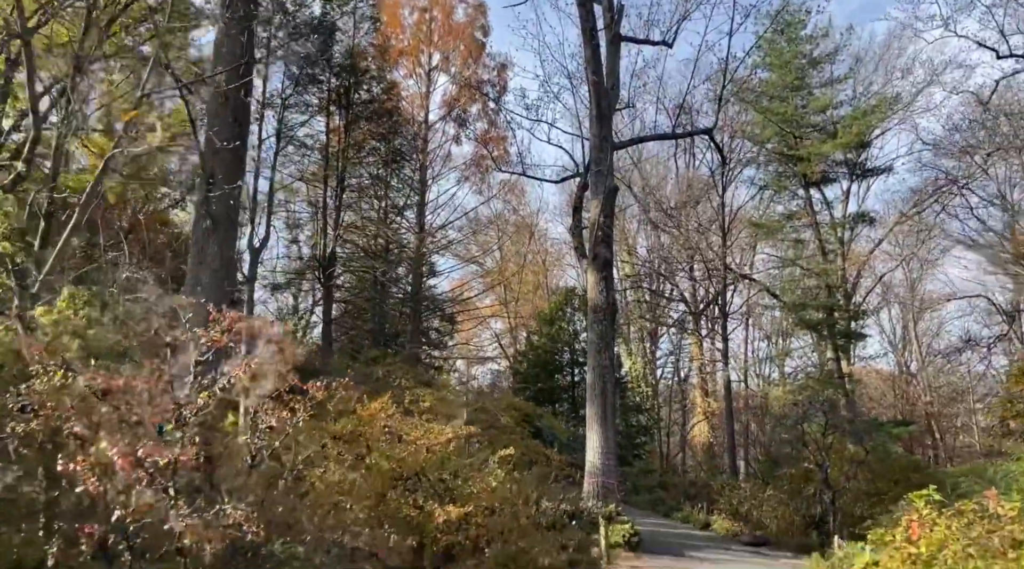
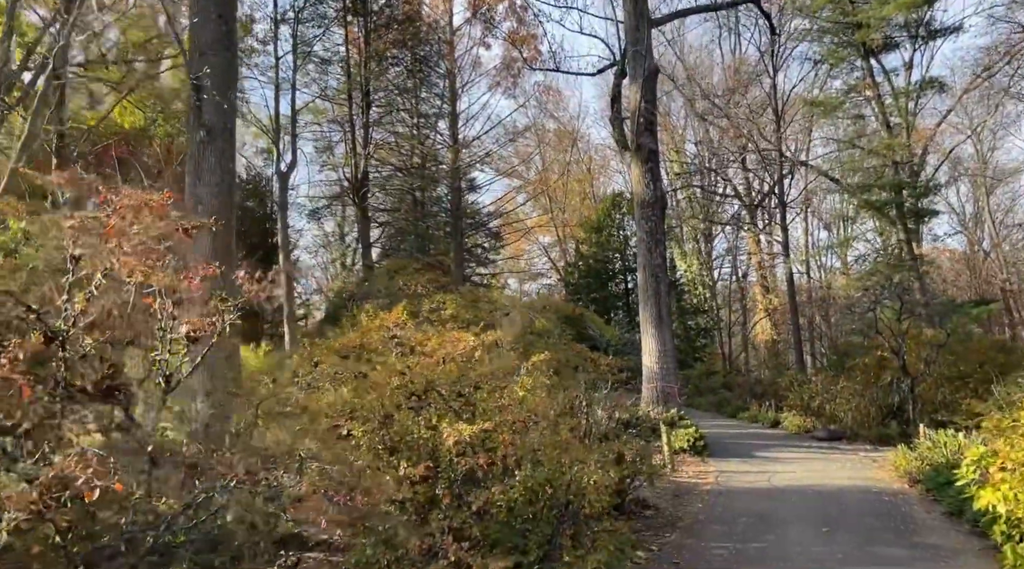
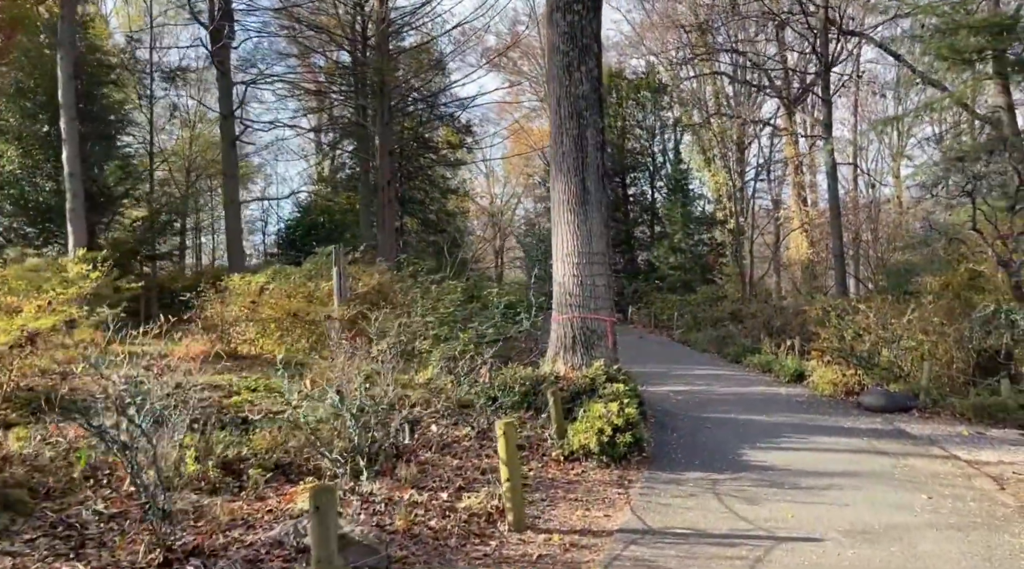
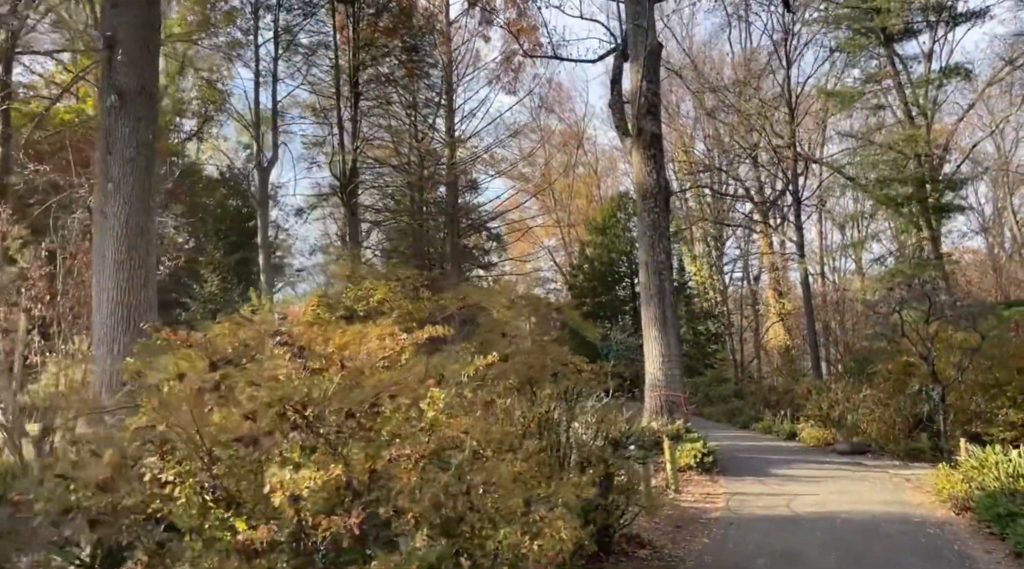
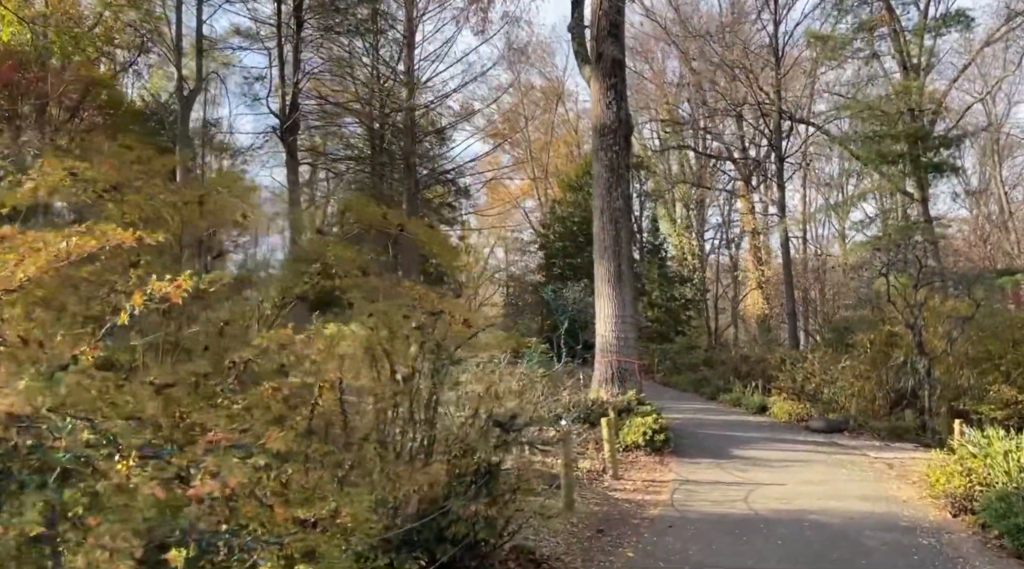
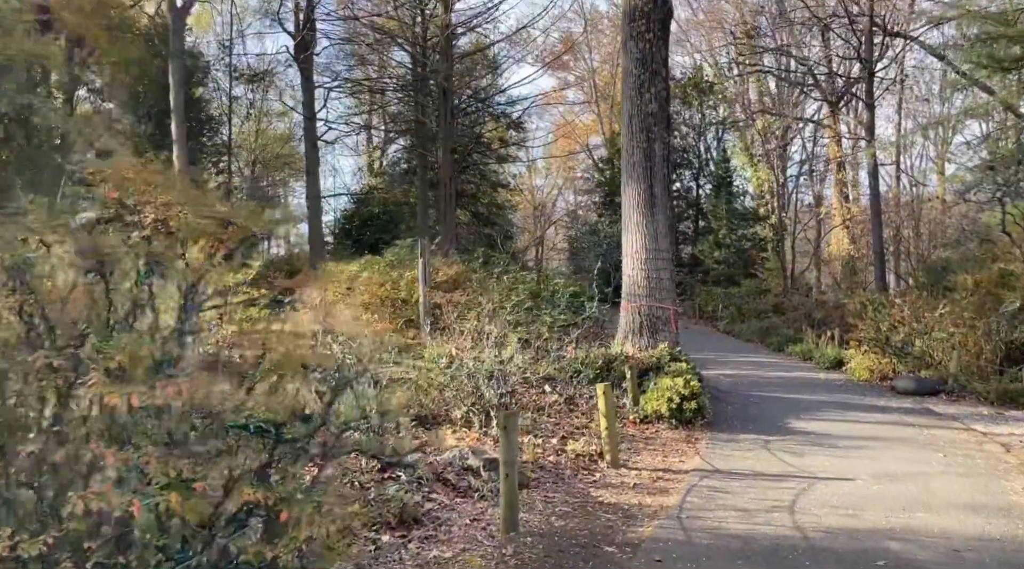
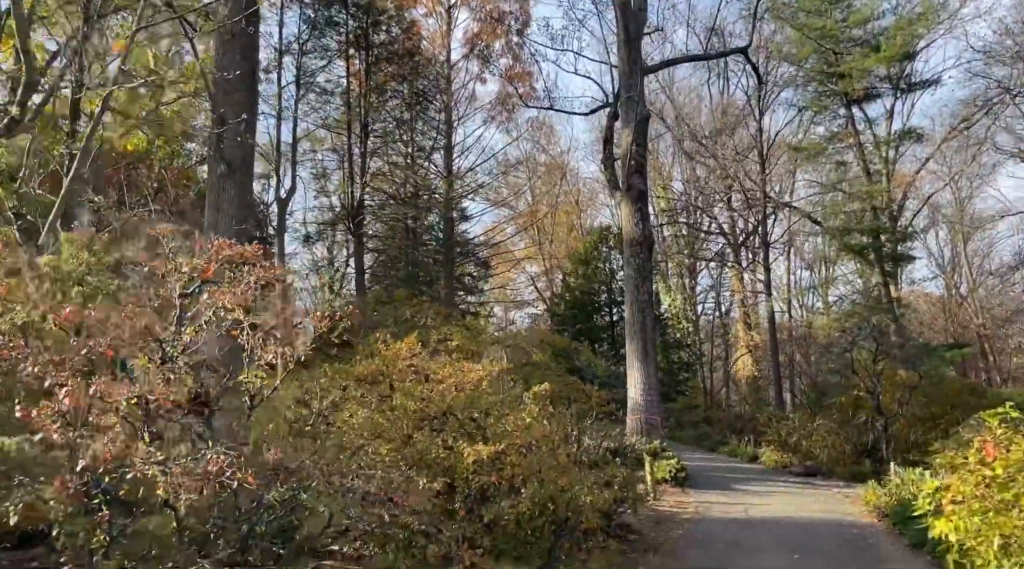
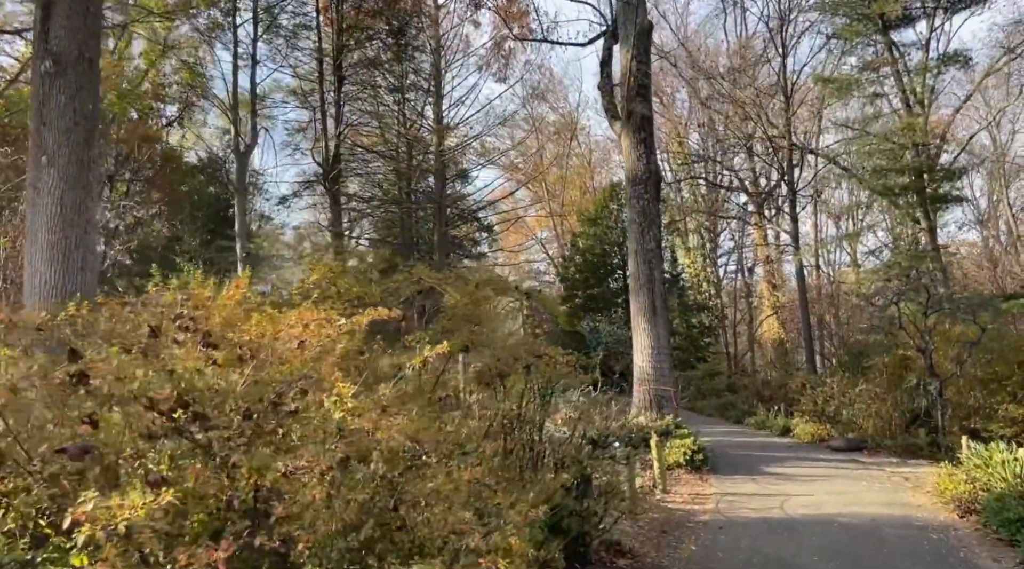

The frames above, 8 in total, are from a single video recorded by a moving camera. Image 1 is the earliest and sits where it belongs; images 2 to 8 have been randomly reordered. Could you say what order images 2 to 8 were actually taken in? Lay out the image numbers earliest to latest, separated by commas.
7, 2, 4, 8, 5, 6, 3
